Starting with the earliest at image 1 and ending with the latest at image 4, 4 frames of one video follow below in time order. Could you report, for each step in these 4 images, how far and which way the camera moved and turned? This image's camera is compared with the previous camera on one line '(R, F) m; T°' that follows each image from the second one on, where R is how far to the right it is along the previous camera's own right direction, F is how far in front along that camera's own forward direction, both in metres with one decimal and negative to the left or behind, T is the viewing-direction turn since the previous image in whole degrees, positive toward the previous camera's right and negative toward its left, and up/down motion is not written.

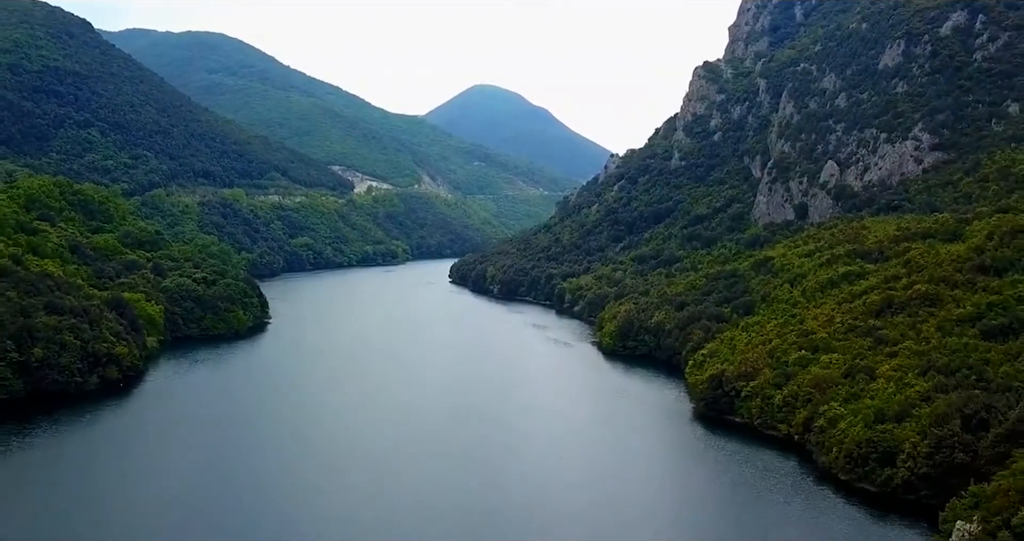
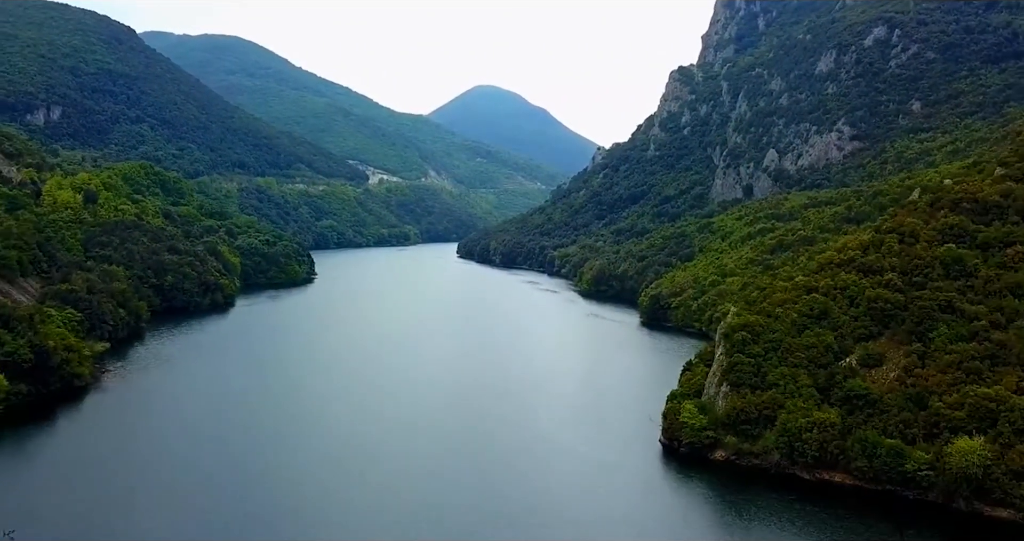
(+0.2, -26.0) m; 0°
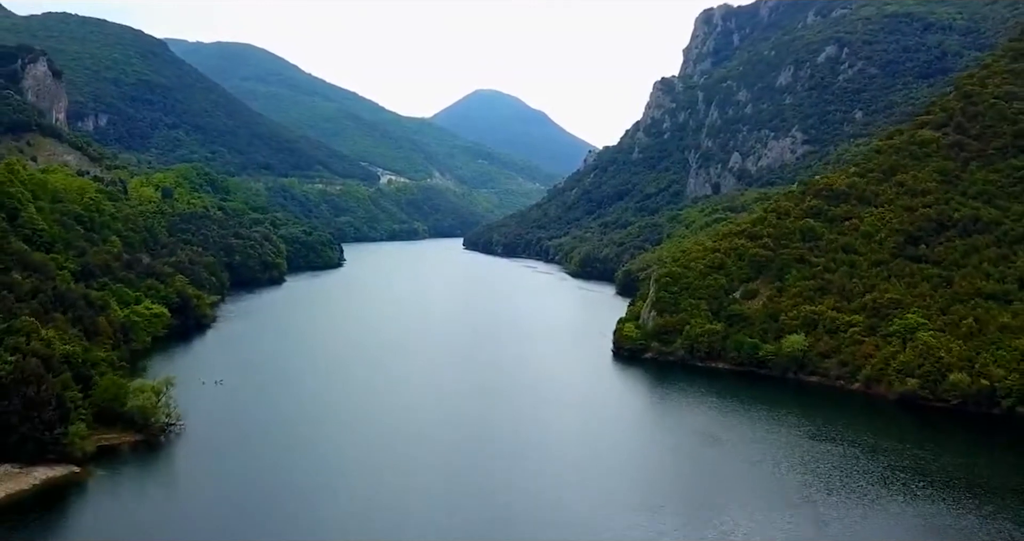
(0.0, -22.5) m; 0°
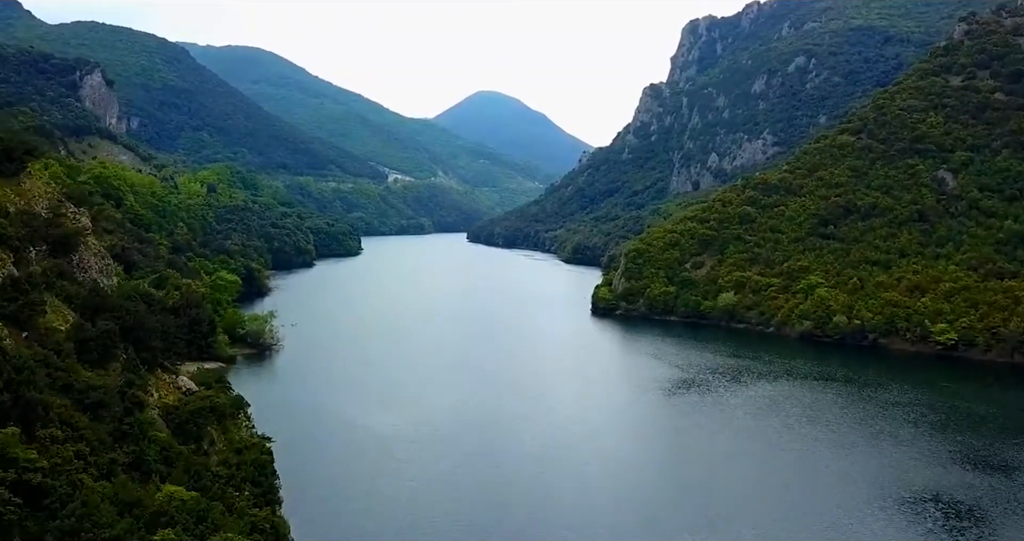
(+0.1, -18.4) m; 0°
